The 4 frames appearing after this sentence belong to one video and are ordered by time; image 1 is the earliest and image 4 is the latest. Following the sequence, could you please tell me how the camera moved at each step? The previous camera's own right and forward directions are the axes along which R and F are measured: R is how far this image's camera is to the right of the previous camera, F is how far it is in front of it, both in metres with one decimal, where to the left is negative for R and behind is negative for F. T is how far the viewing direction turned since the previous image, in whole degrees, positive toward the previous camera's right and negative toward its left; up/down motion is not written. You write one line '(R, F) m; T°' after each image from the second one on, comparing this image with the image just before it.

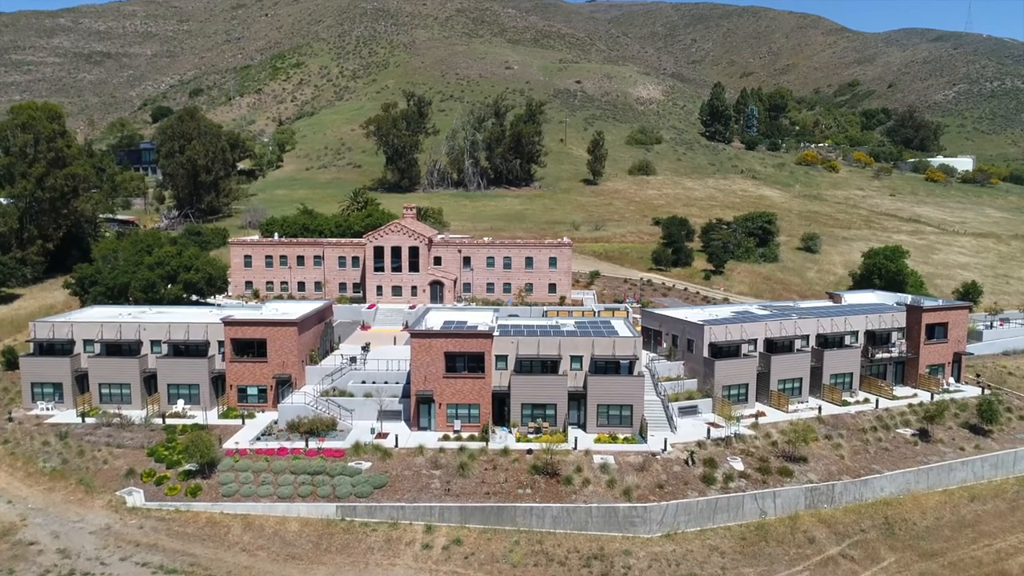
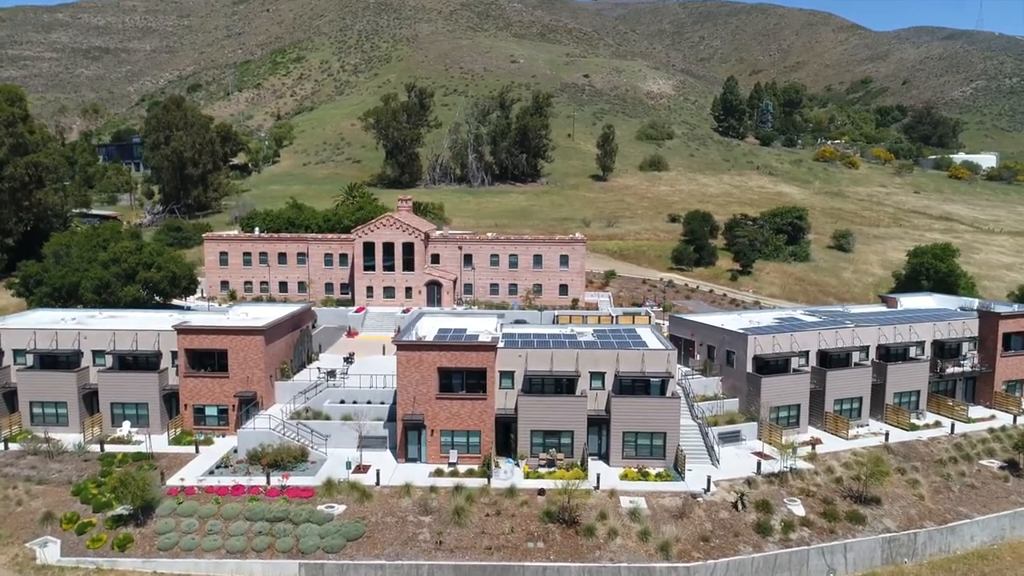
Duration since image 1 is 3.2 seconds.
(-0.2, +8.1) m; 0°
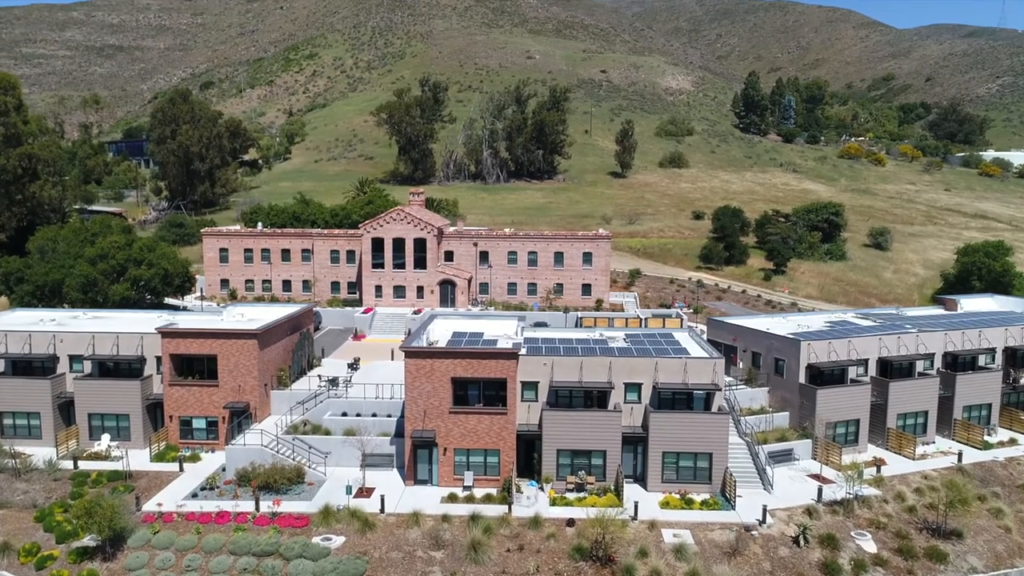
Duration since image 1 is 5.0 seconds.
(-0.5, +4.7) m; -1°
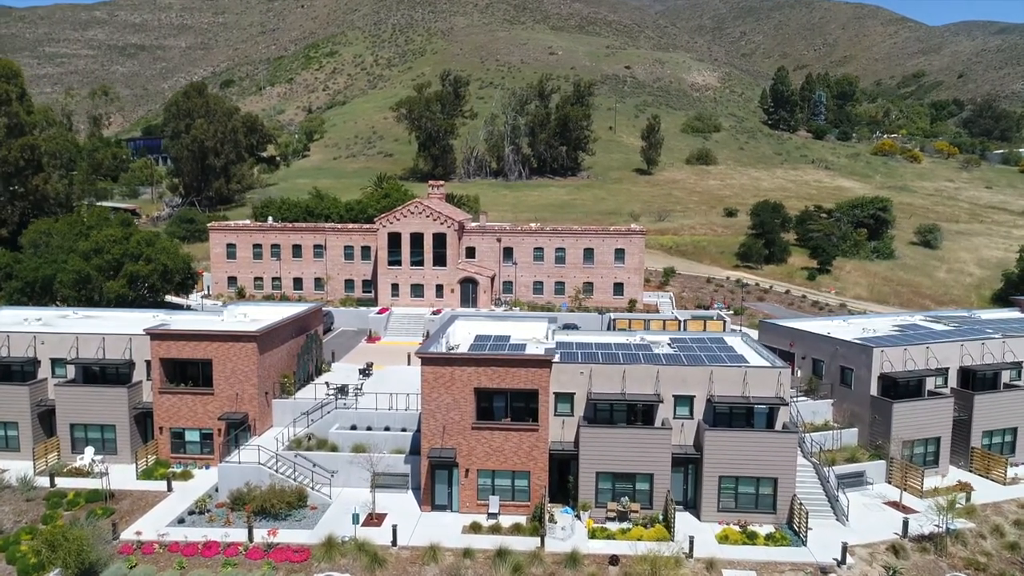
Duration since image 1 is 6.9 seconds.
(-0.5, +4.4) m; -1°
